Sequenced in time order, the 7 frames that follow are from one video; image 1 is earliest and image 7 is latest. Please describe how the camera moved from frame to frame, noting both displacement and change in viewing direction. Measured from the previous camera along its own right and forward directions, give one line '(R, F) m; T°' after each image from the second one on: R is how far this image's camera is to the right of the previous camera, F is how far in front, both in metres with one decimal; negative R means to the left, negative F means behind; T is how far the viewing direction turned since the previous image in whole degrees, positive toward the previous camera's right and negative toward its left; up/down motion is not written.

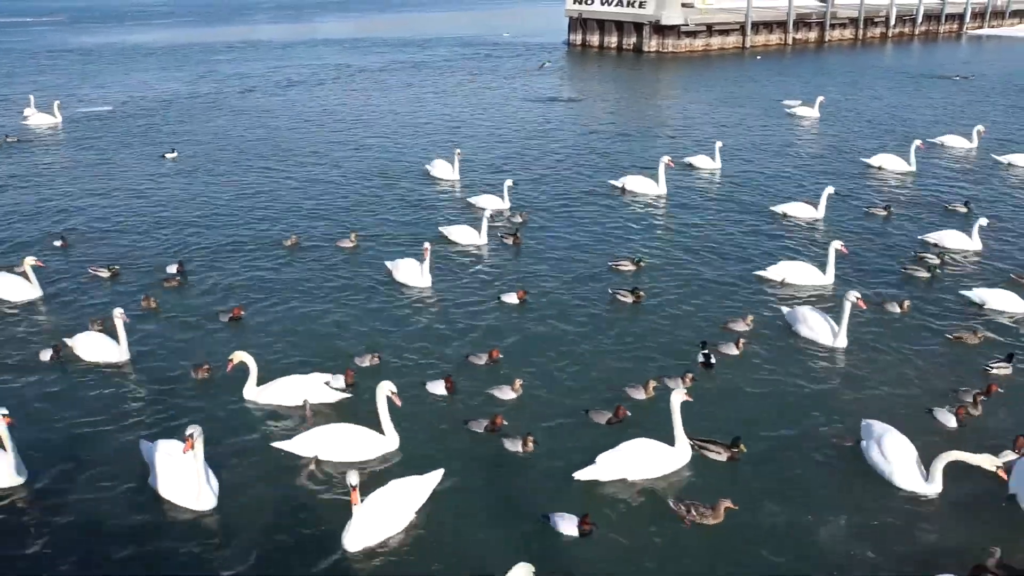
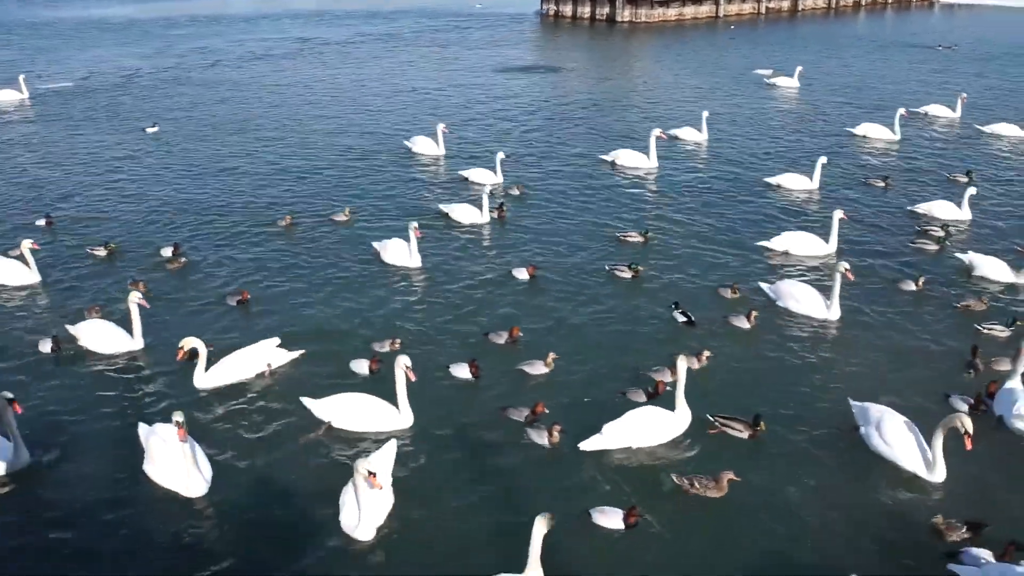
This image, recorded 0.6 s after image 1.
(-0.8, +0.3) m; +2°
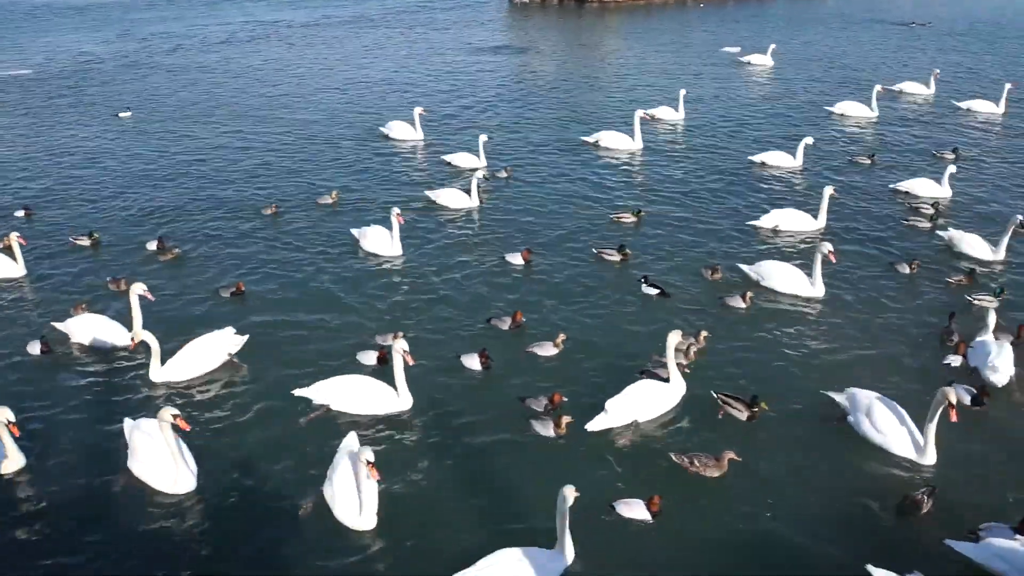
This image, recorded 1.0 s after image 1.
(-0.5, +0.2) m; +2°
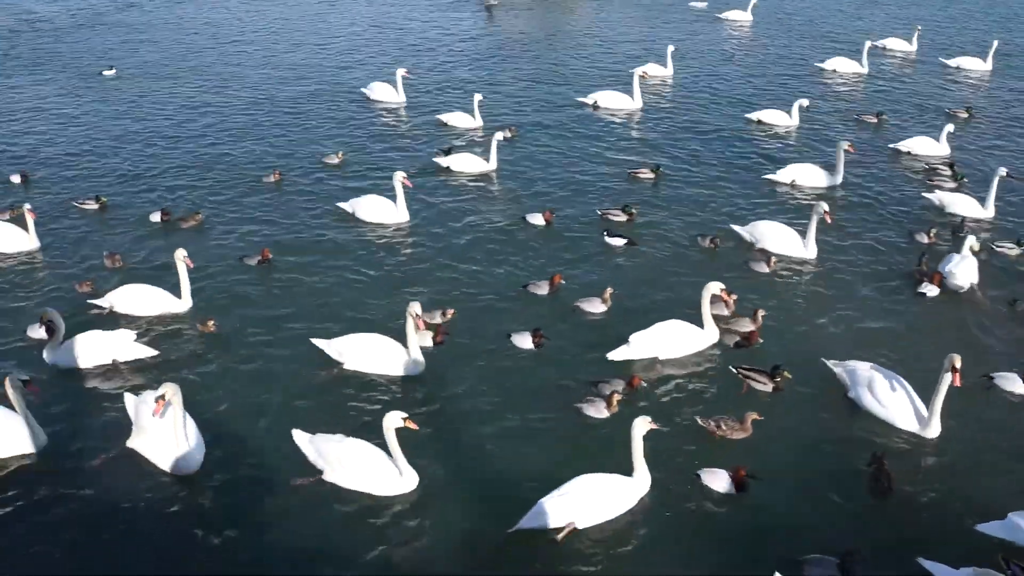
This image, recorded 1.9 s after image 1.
(-1.3, +0.5) m; +2°
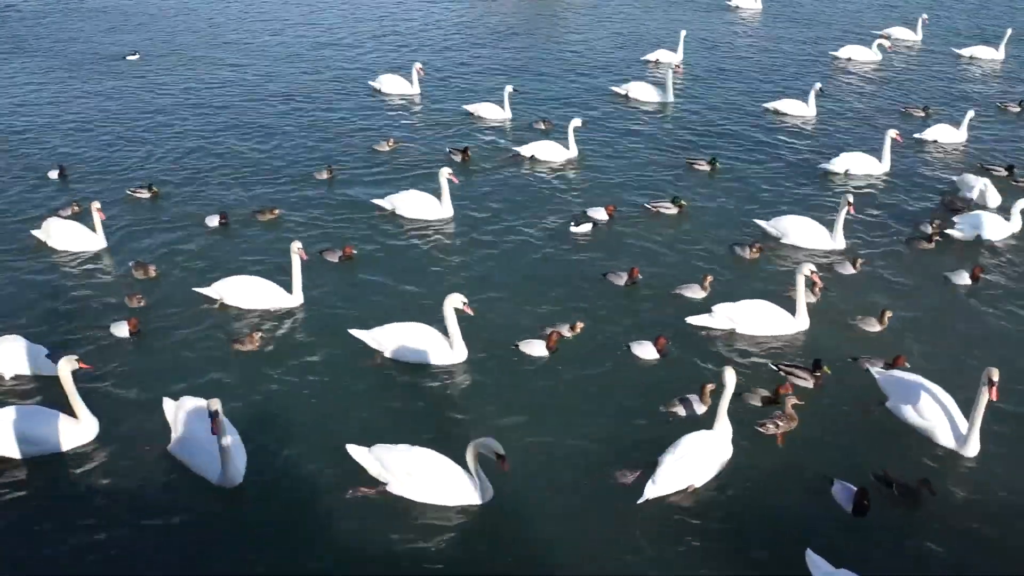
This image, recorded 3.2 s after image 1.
(-2.1, +0.6) m; +2°
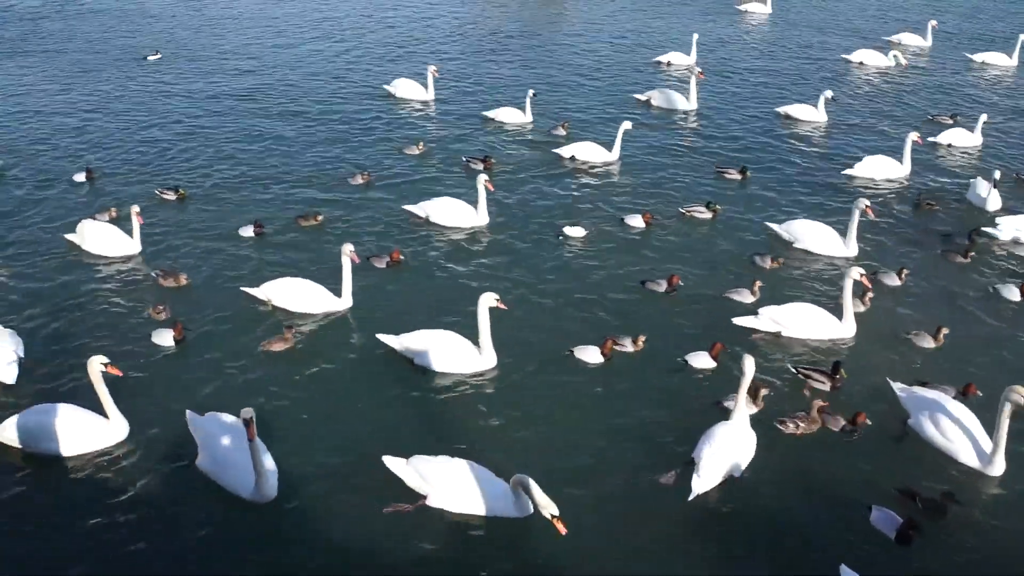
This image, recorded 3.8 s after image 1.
(-1.0, +0.3) m; +1°
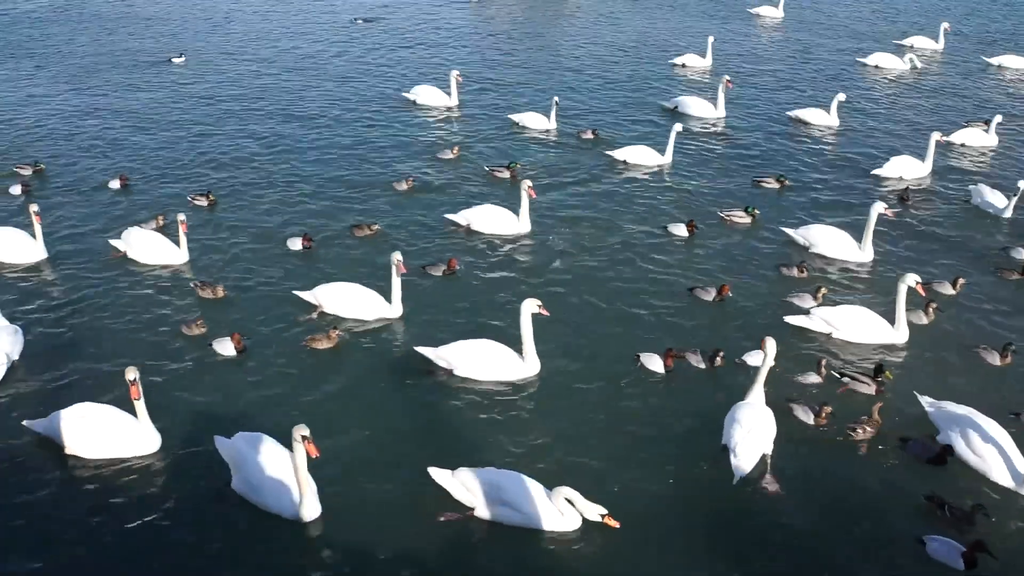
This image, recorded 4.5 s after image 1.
(-1.1, +0.3) m; +1°
